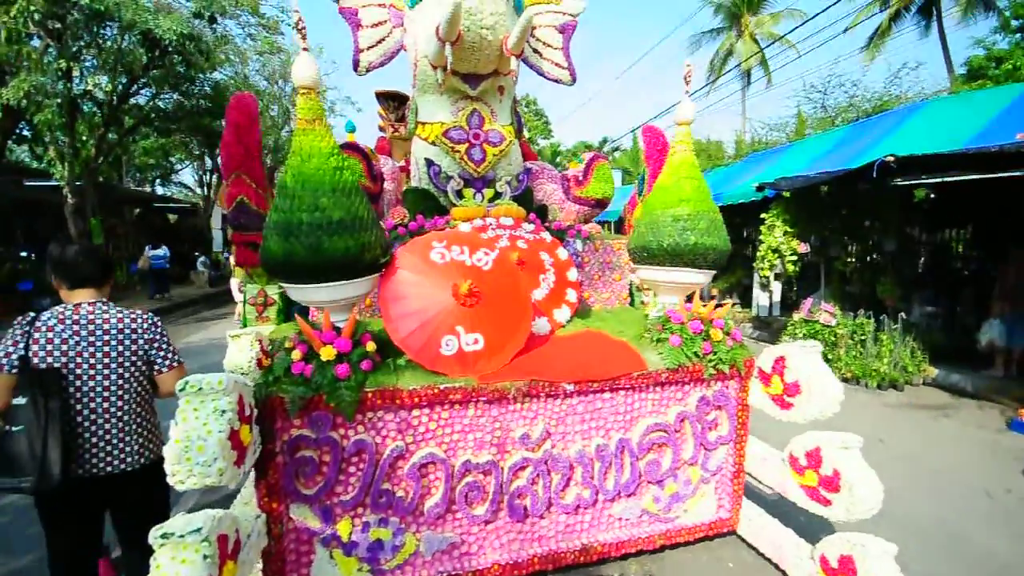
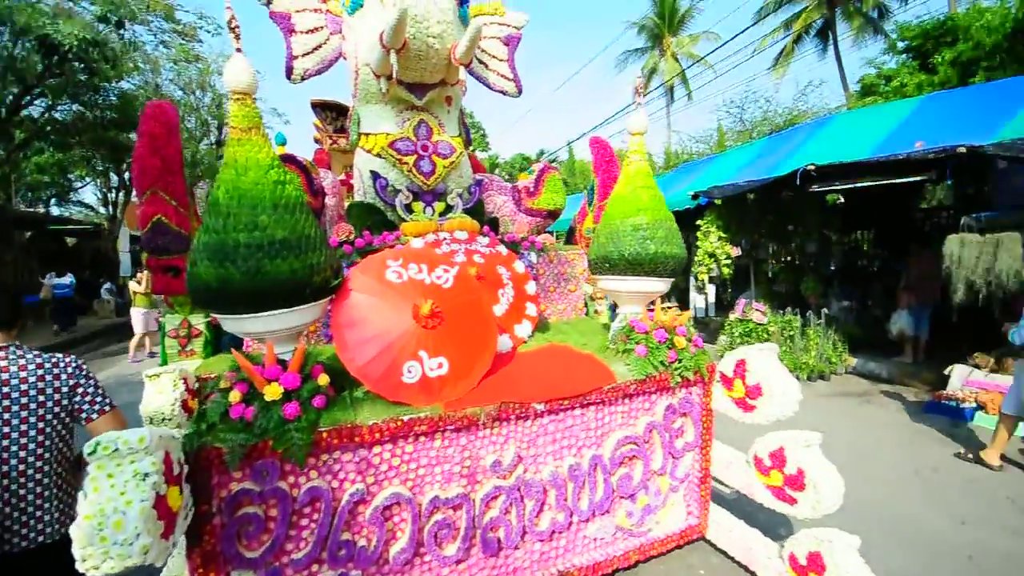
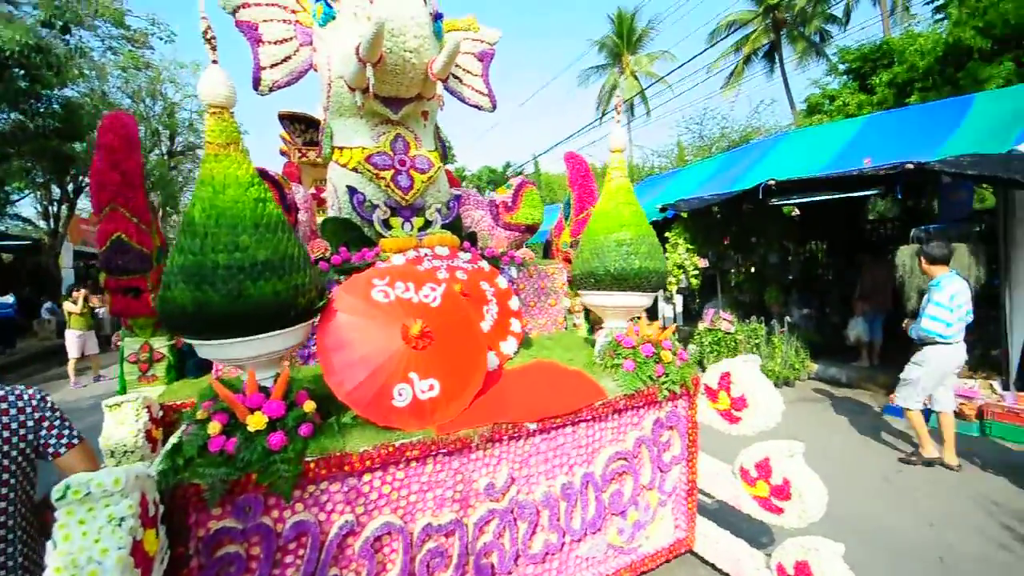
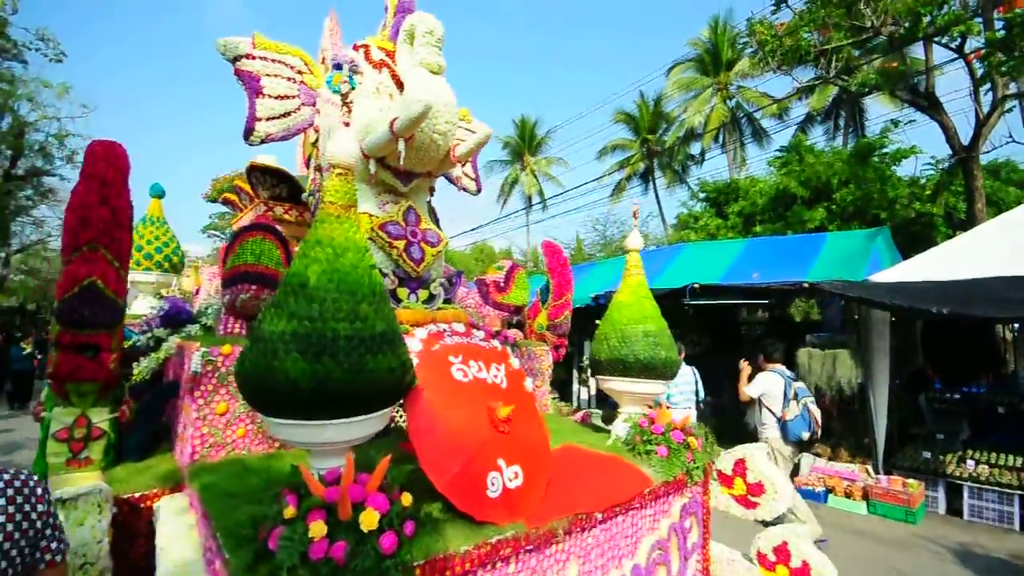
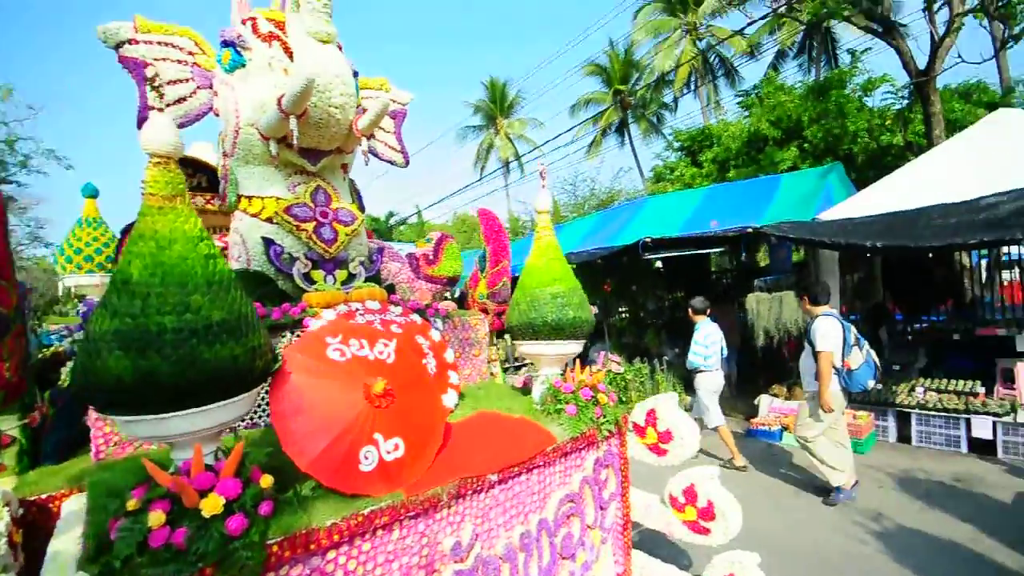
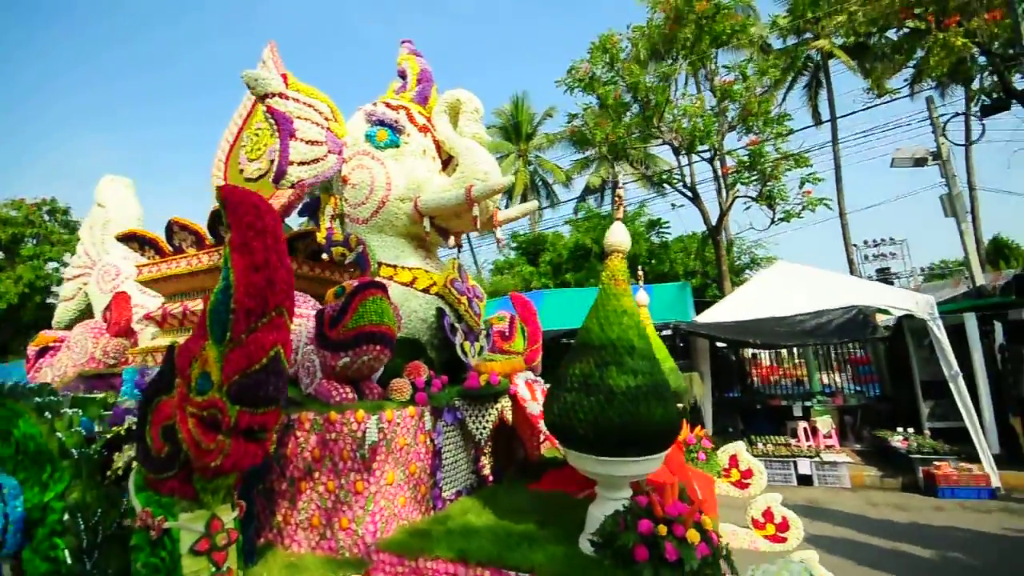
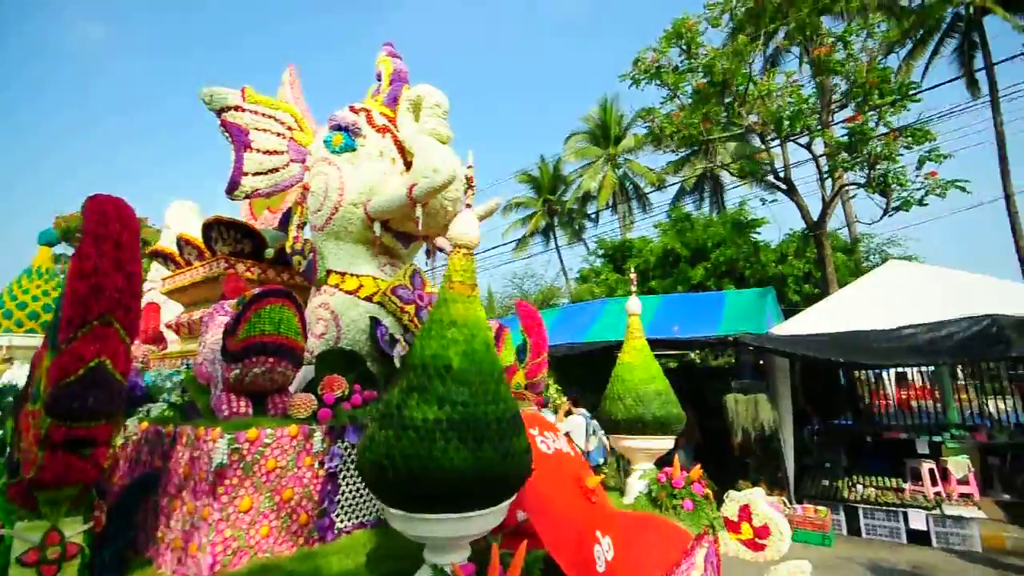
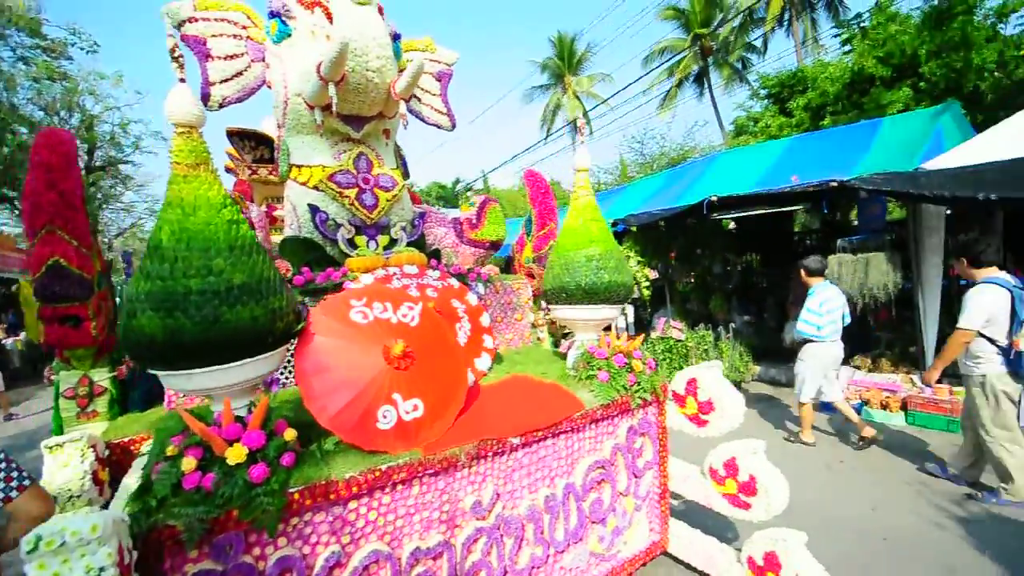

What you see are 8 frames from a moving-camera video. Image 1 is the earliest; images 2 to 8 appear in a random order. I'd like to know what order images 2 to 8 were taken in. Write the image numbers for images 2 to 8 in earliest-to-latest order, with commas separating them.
2, 3, 8, 5, 4, 7, 6
